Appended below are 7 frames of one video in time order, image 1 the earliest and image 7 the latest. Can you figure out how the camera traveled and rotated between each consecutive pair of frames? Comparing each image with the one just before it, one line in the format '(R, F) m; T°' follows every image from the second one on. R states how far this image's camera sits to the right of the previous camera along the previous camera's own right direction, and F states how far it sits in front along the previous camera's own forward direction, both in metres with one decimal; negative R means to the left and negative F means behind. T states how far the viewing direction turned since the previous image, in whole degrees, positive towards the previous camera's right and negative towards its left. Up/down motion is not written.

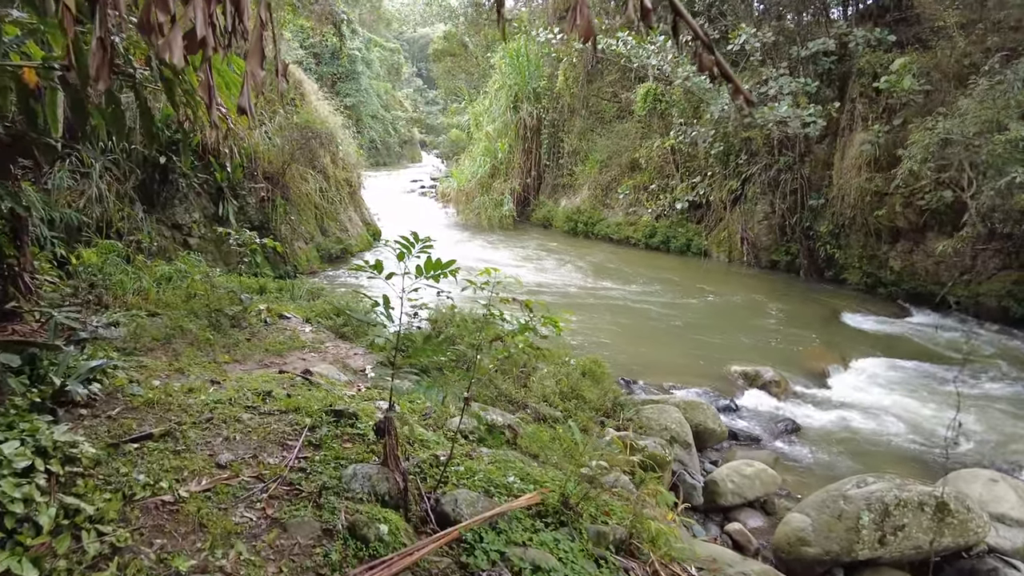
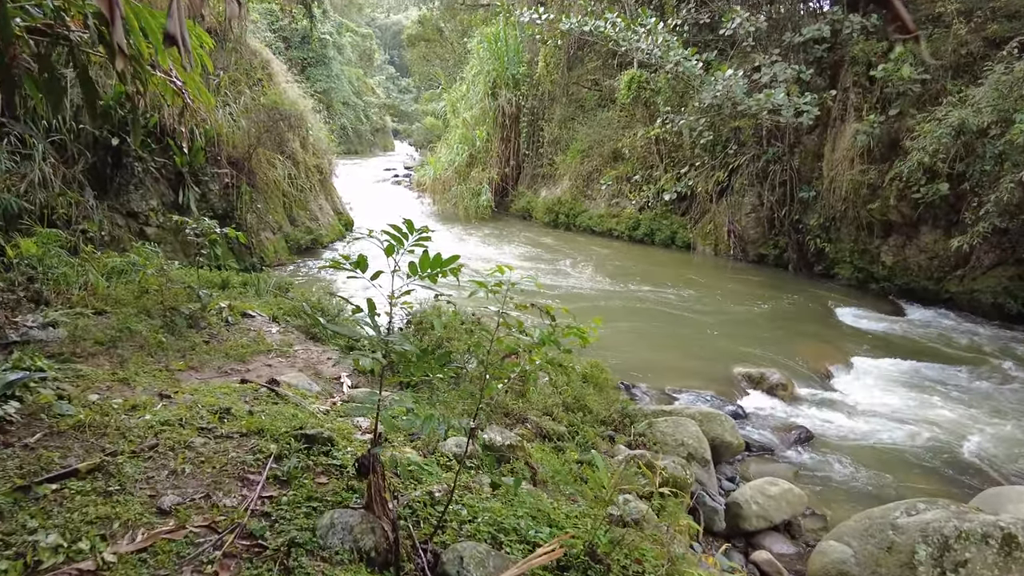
(-0.1, +0.4) m; +2°
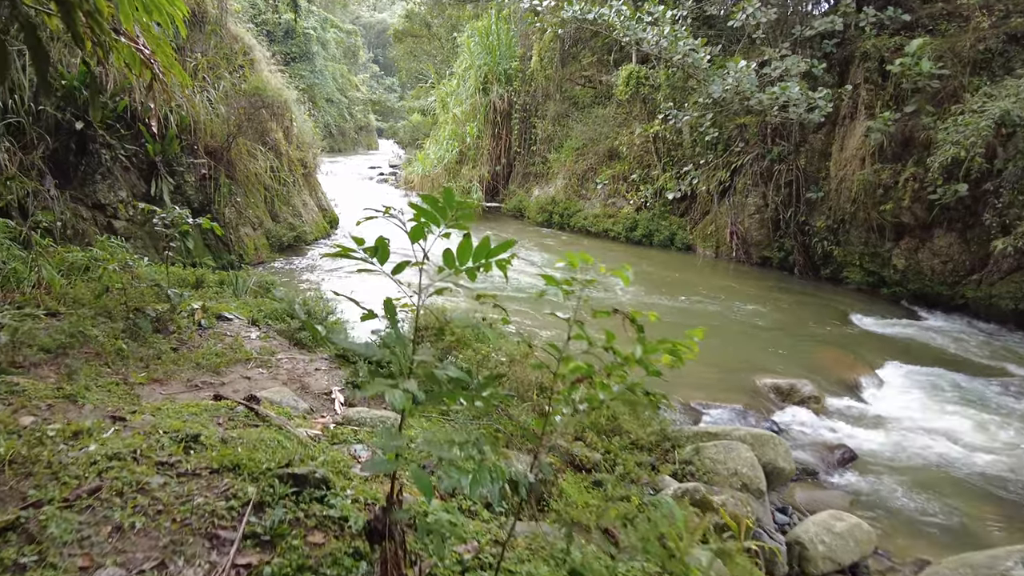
(-0.2, +0.4) m; +2°
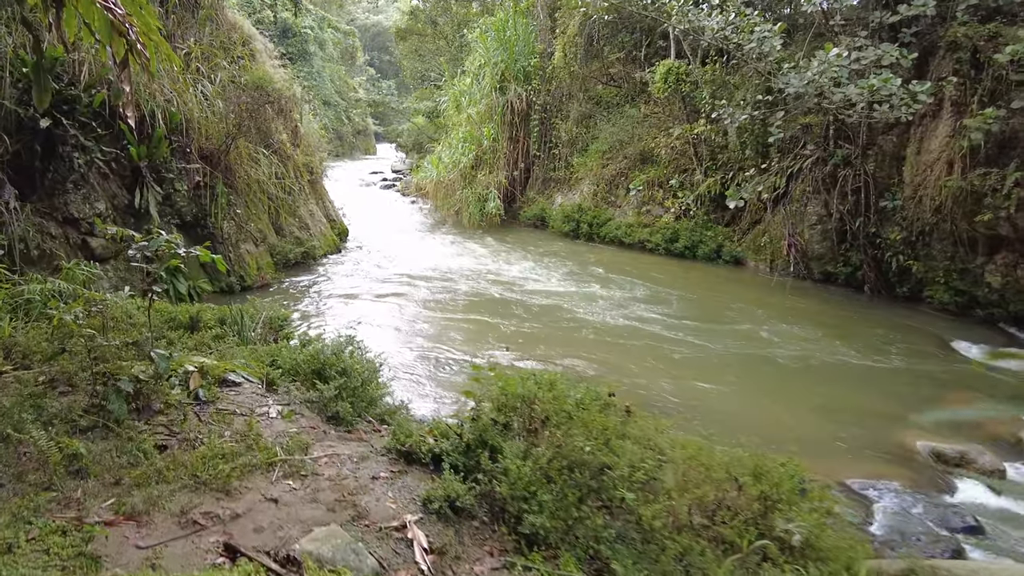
(-0.5, +1.0) m; +1°
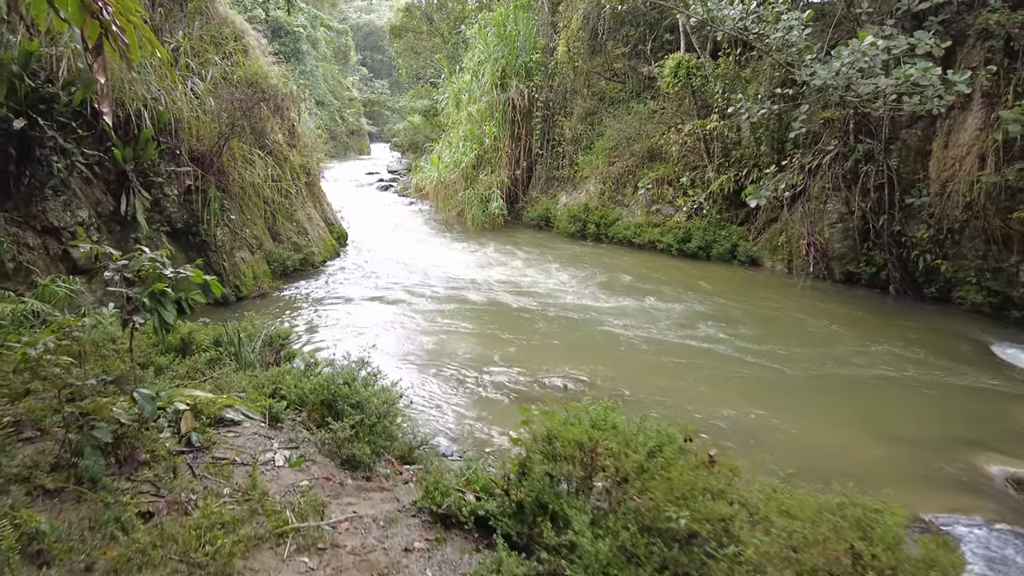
(-0.2, +0.4) m; 0°
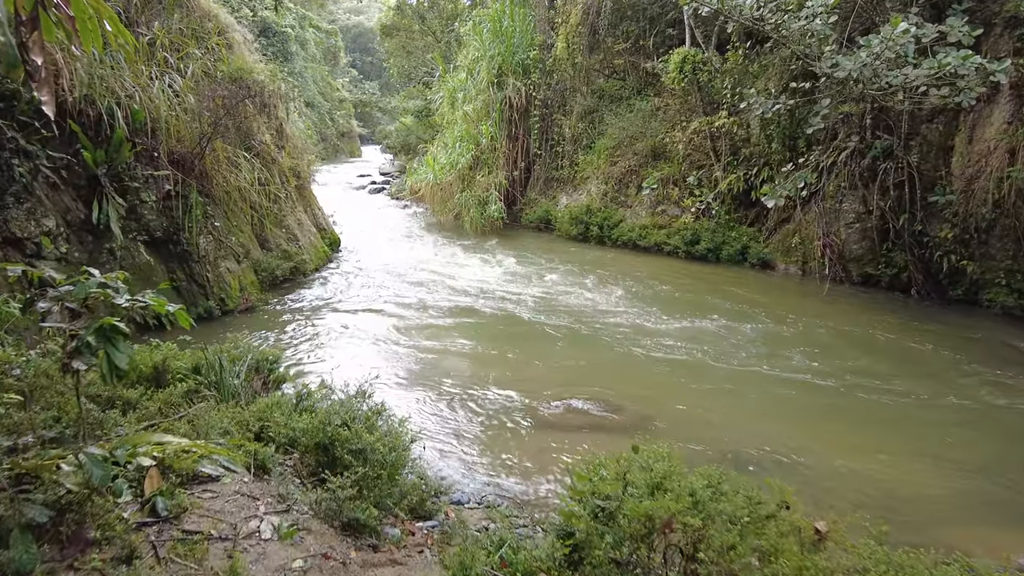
(-0.1, +0.4) m; +1°
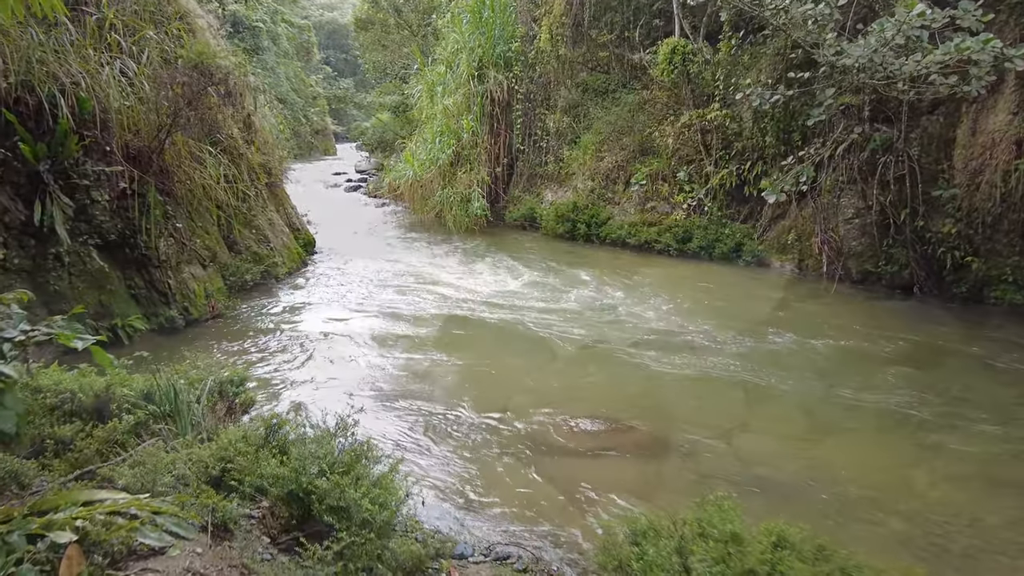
(-0.1, +0.4) m; +2°
